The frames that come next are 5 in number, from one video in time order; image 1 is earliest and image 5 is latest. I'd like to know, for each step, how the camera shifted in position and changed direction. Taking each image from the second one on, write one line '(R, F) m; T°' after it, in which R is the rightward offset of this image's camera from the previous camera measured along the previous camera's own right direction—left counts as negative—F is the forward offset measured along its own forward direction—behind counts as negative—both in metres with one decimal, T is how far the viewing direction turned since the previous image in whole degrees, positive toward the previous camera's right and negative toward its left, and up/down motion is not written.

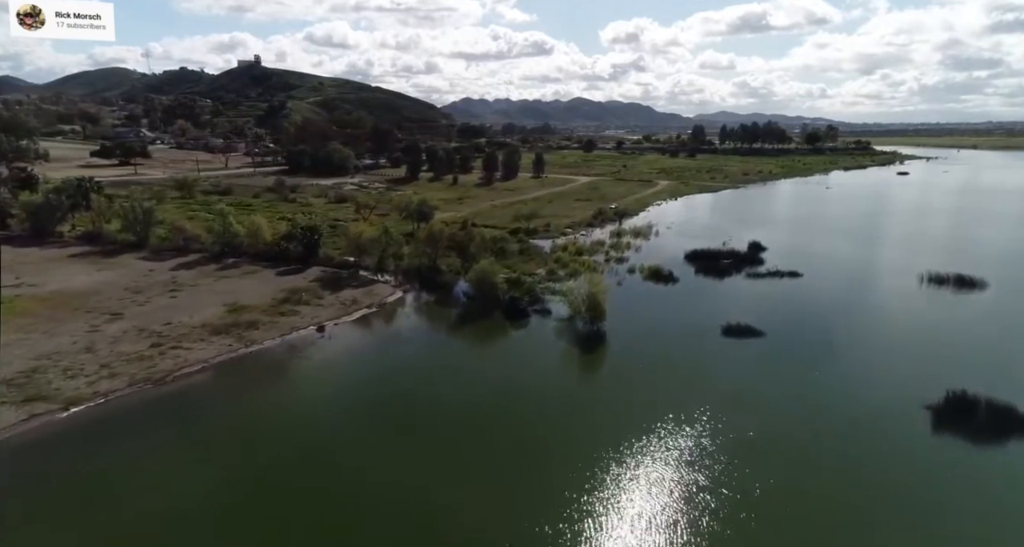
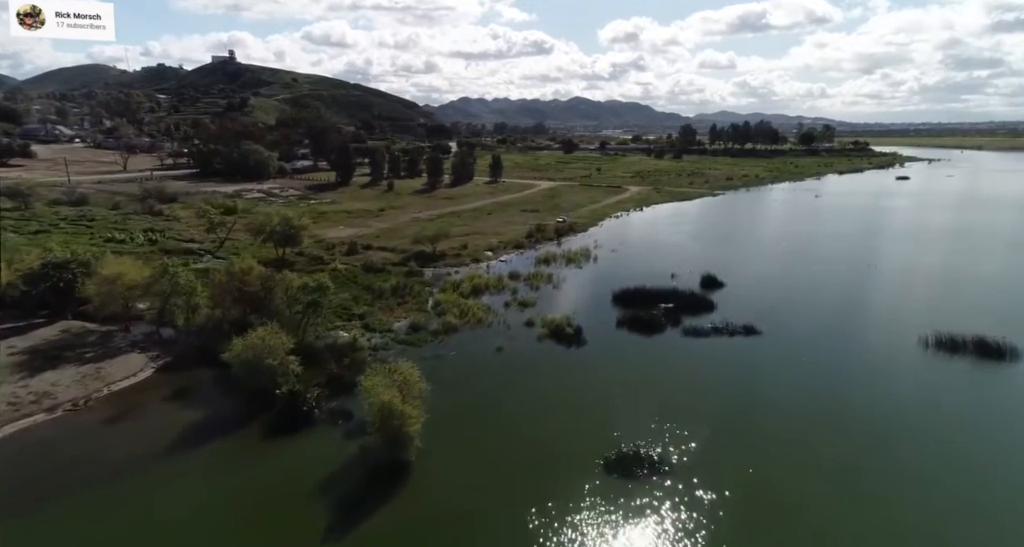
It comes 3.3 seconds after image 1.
(+9.1, +12.8) m; 0°
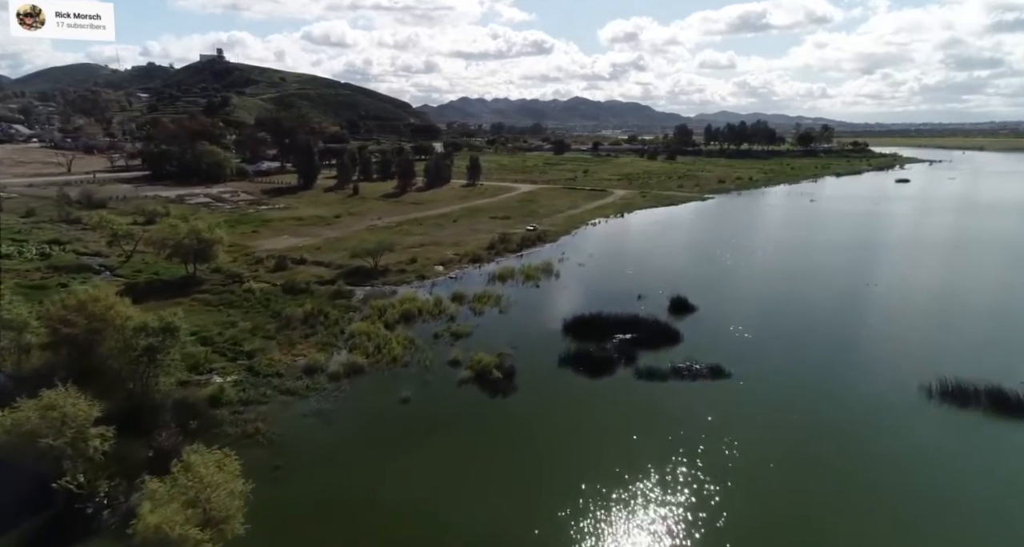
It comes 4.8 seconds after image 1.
(+4.1, +5.8) m; 0°
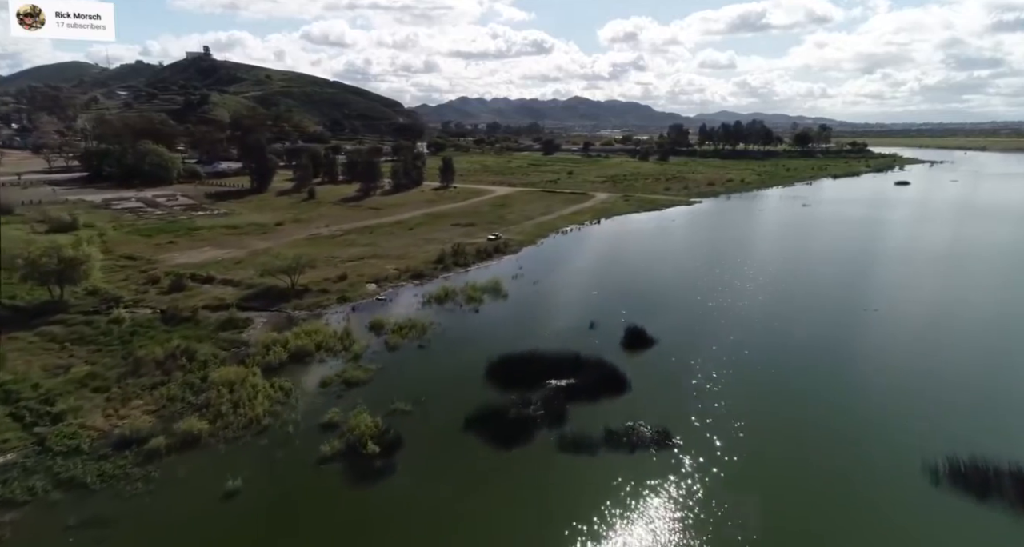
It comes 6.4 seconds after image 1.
(+4.3, +6.5) m; 0°
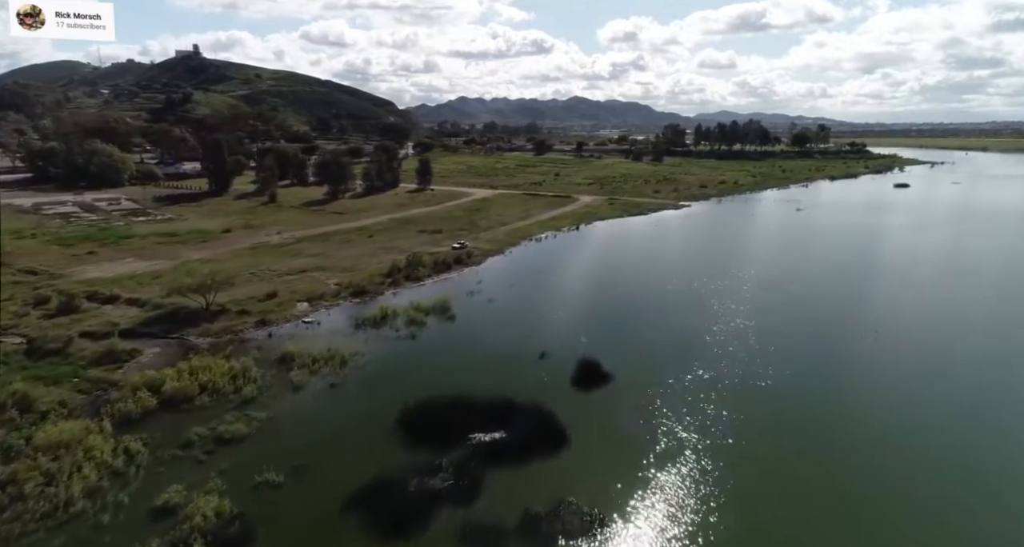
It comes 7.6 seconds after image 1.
(+3.3, +5.1) m; 0°
